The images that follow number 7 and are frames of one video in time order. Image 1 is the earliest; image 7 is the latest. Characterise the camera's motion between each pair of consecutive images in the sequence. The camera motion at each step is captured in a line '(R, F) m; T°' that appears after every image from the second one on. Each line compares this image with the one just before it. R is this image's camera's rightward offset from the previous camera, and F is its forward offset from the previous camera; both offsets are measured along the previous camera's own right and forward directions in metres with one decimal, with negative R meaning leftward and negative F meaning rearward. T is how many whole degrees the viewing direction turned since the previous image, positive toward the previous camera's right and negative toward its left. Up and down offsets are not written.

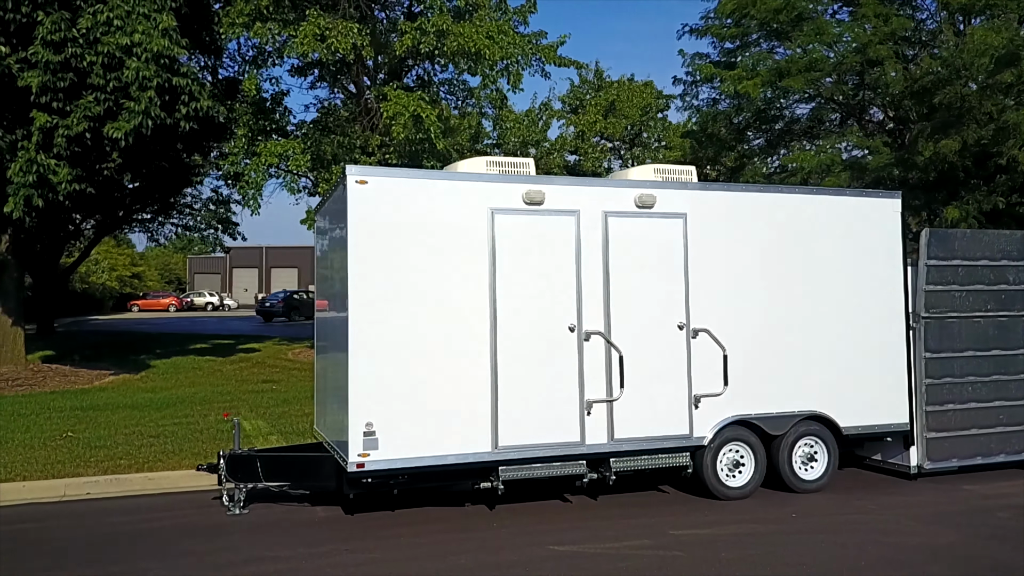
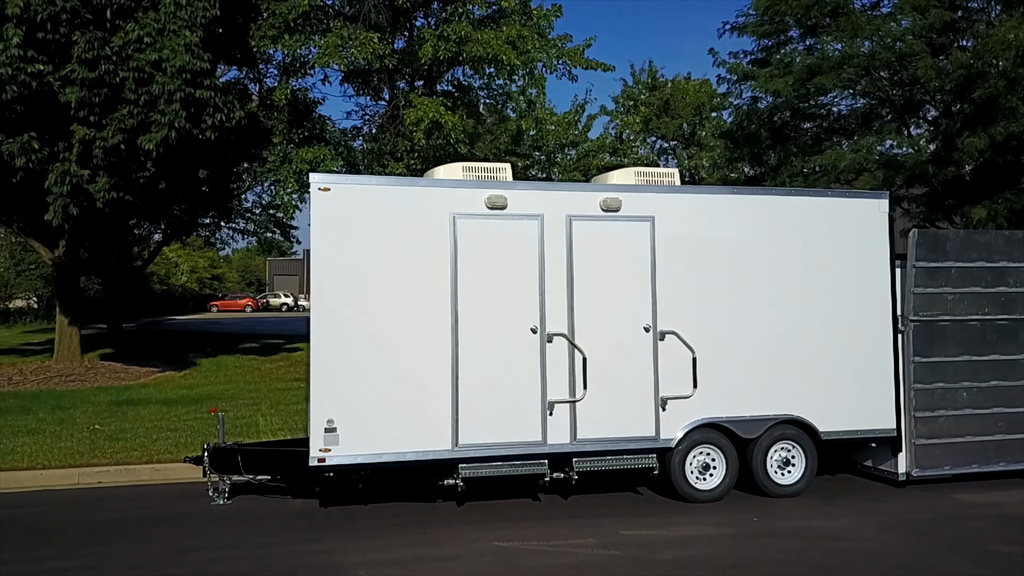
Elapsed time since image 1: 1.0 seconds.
(+1.0, -0.1) m; -5°
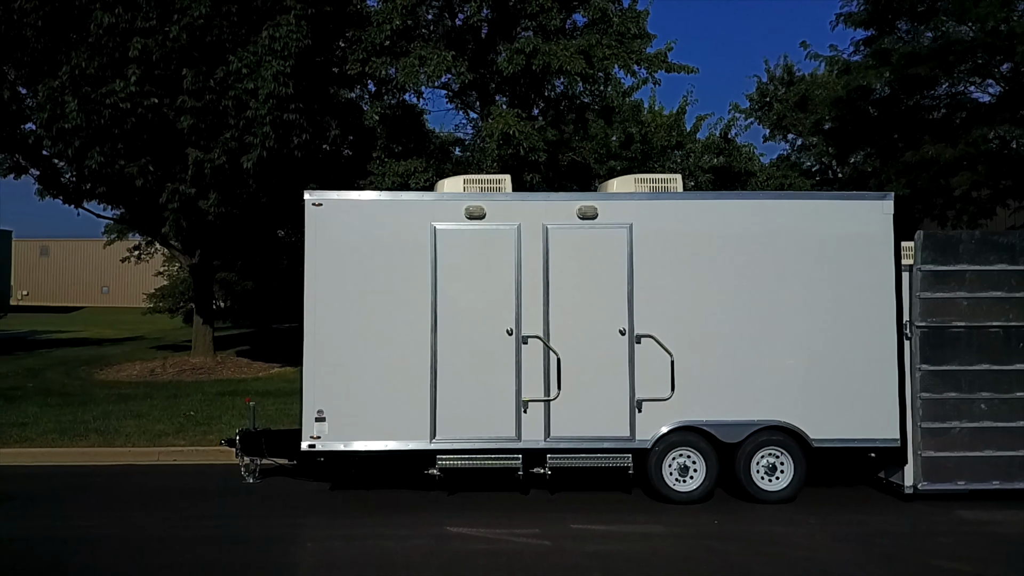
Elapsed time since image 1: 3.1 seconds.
(+1.8, -0.3) m; -12°
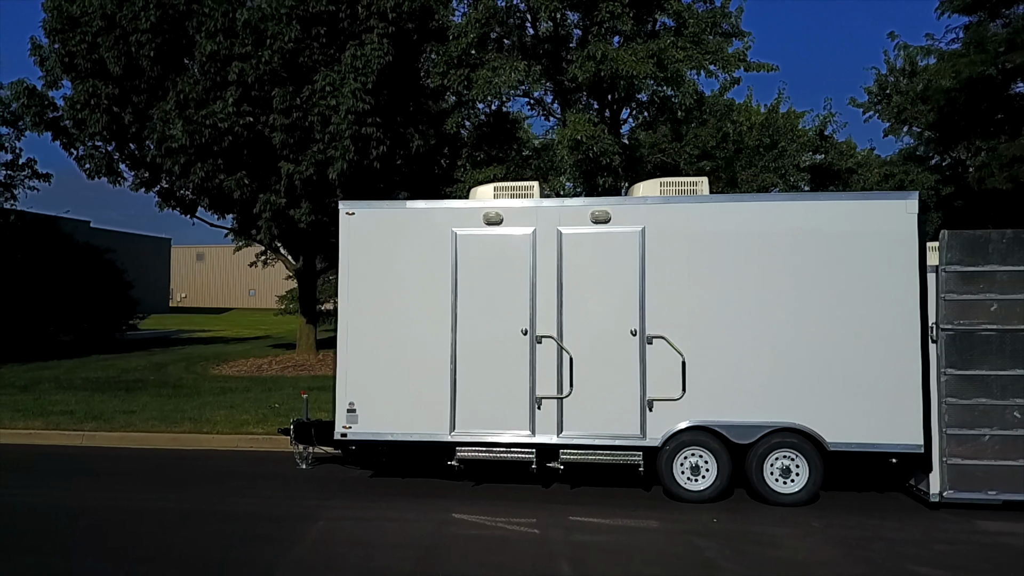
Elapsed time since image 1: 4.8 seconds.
(+1.1, -0.3) m; -9°
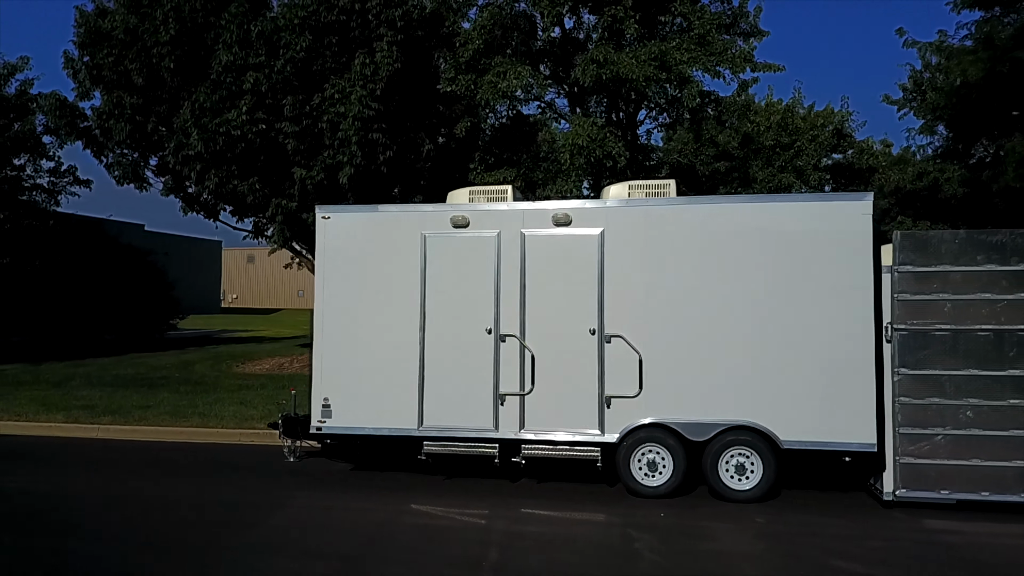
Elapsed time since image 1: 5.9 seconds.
(+0.9, -0.3) m; -4°
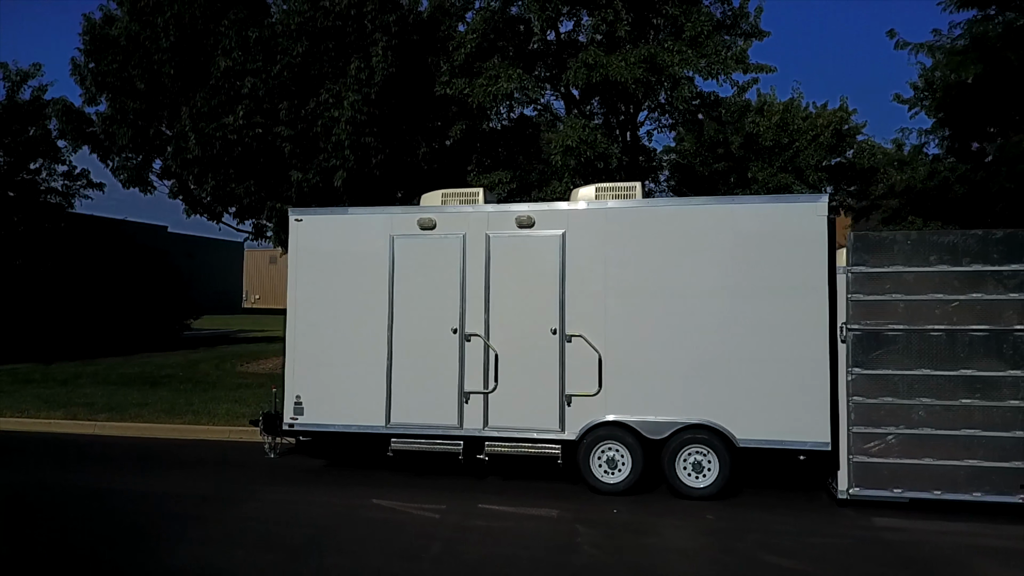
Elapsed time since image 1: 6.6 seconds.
(+0.6, -0.2) m; -2°
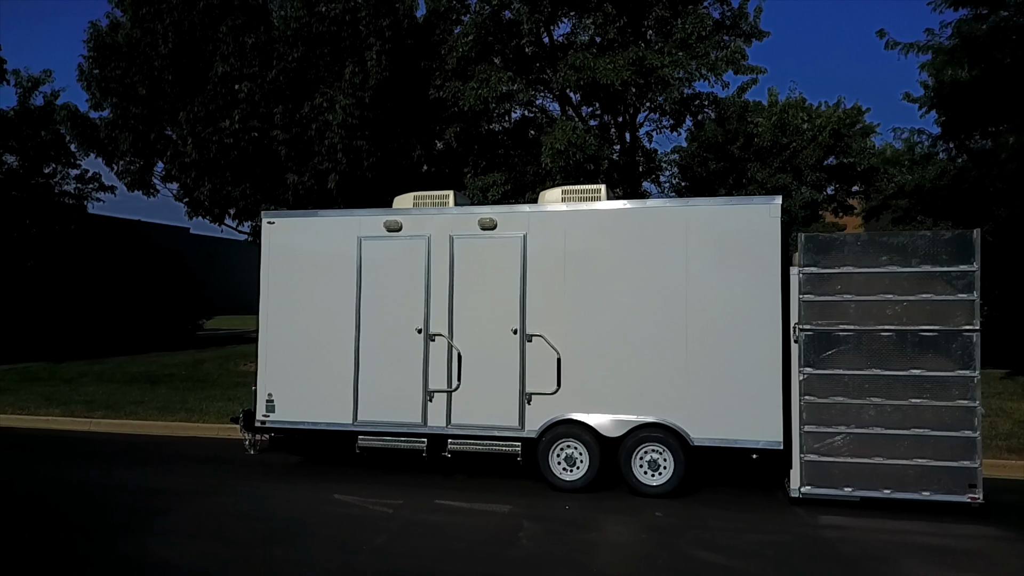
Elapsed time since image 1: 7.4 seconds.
(+0.6, -0.2) m; -2°
